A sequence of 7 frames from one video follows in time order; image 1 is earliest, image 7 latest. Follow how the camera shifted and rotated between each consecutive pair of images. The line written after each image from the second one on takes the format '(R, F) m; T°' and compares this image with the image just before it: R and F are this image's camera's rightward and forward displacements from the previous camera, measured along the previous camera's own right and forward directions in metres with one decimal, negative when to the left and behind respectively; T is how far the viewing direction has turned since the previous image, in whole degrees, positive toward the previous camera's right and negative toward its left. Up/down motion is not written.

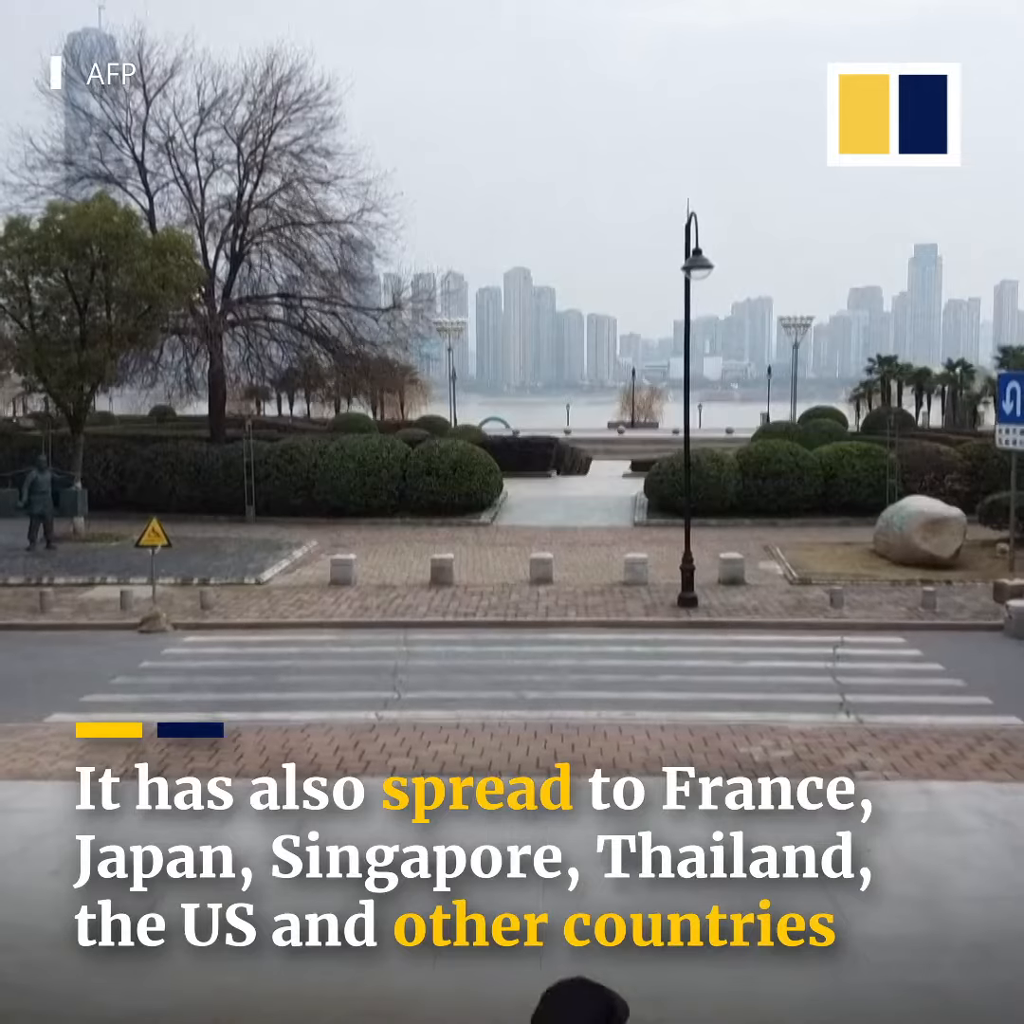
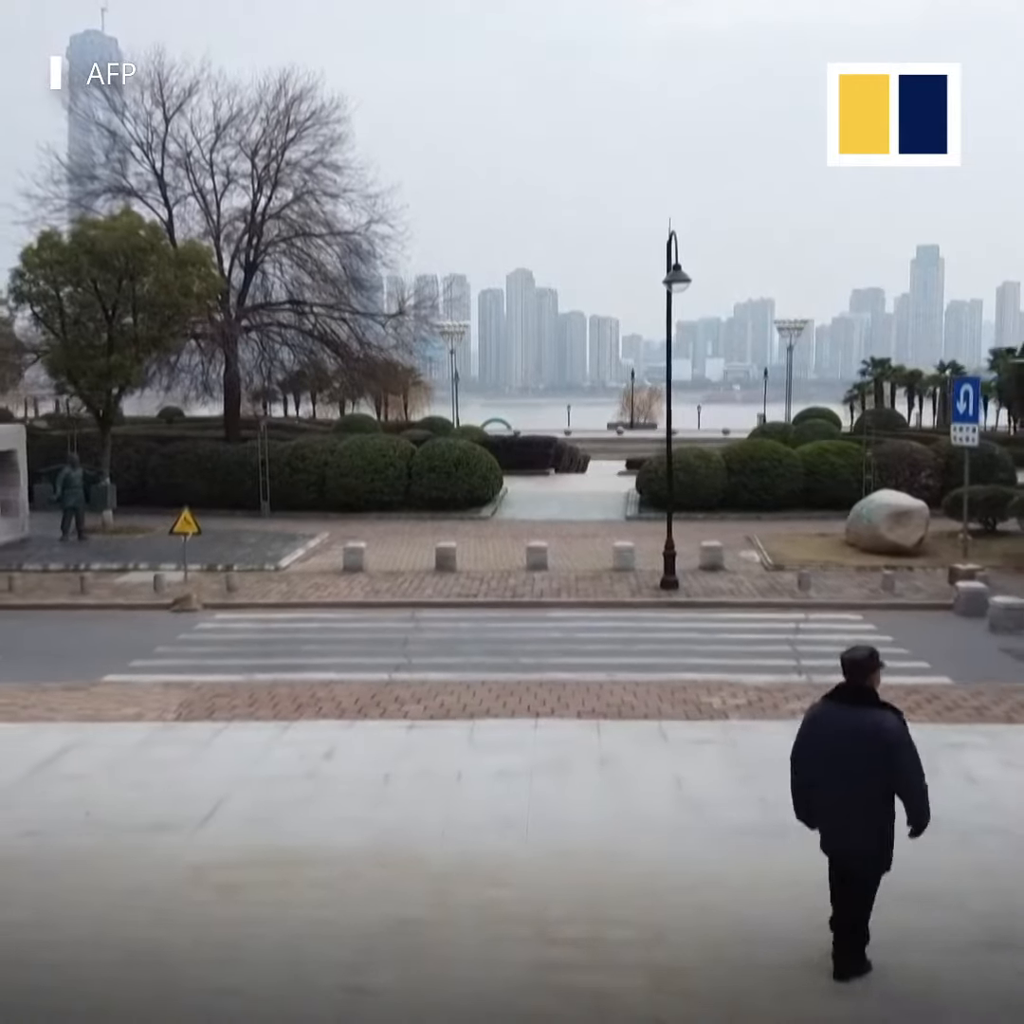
(+0.1, -1.5) m; 0°
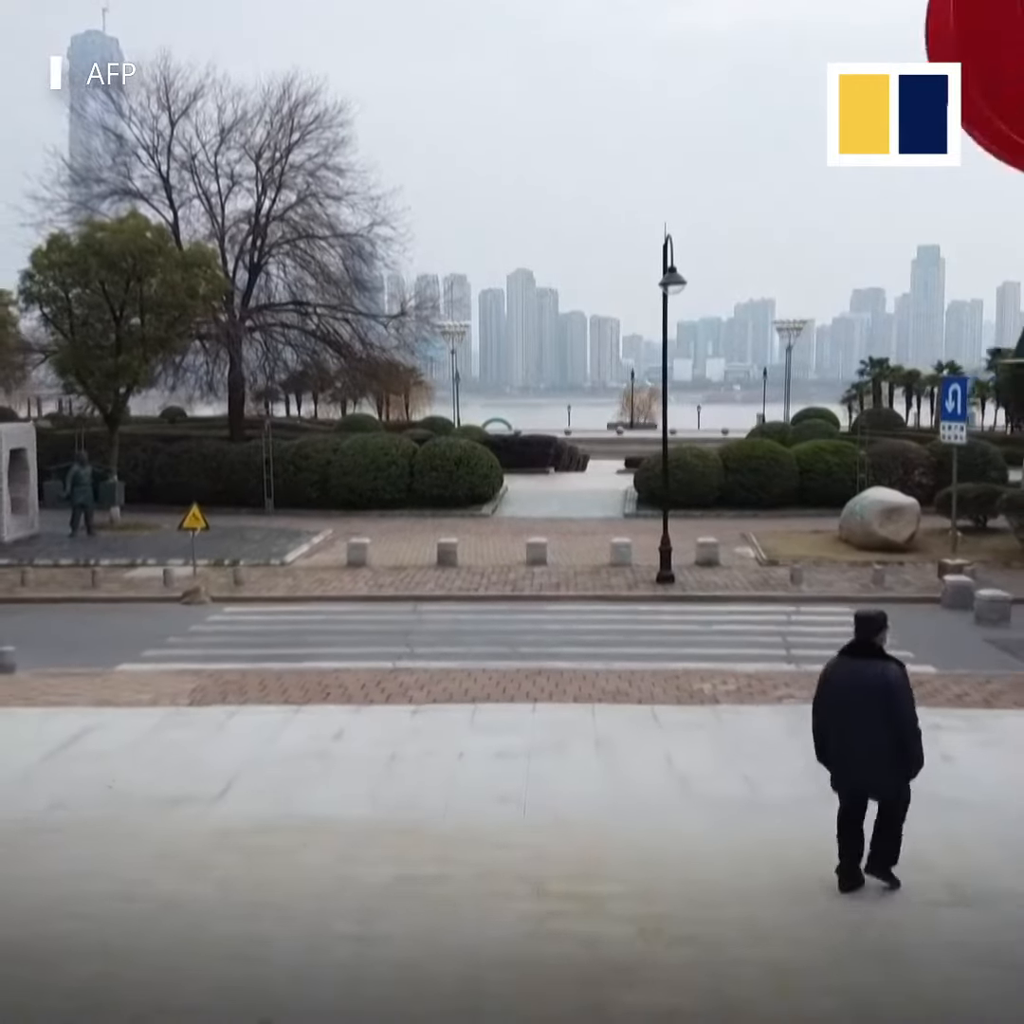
(0.0, -0.4) m; 0°
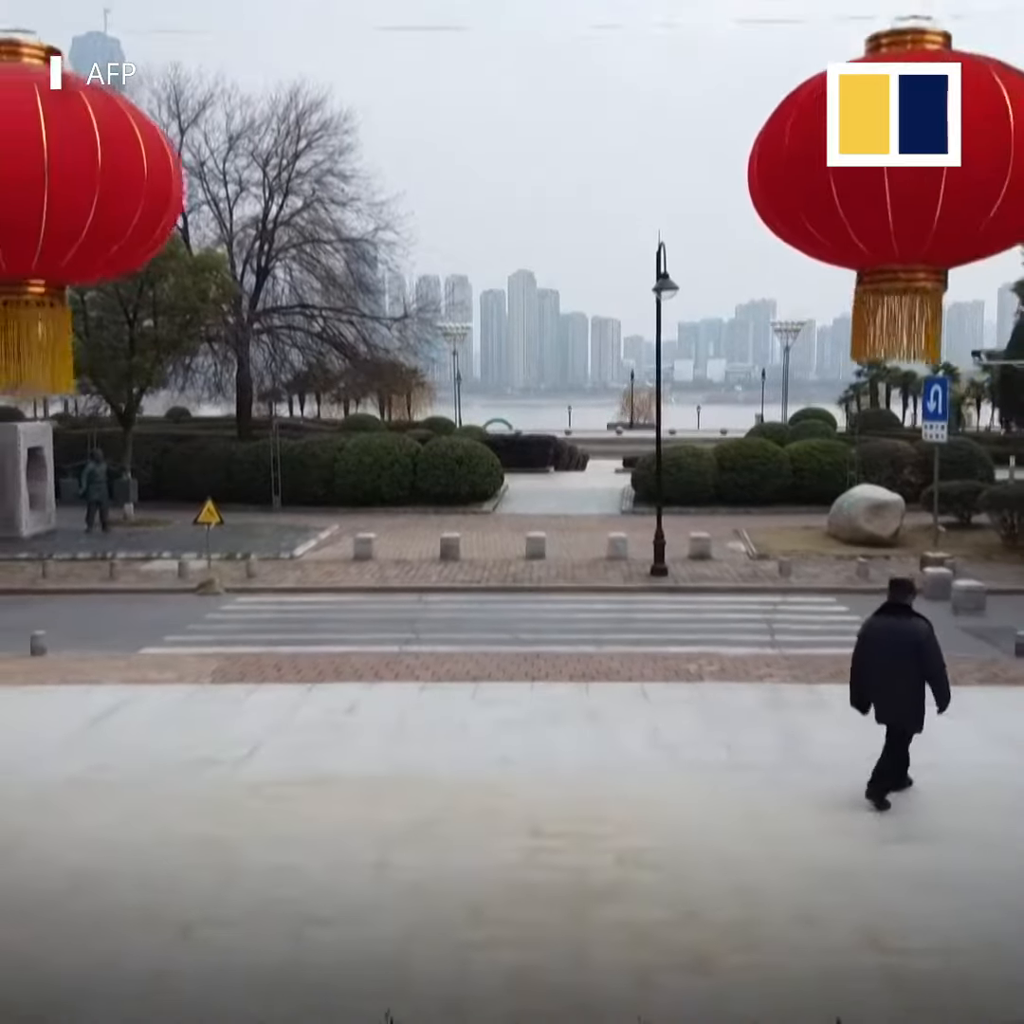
(0.0, -0.8) m; 0°
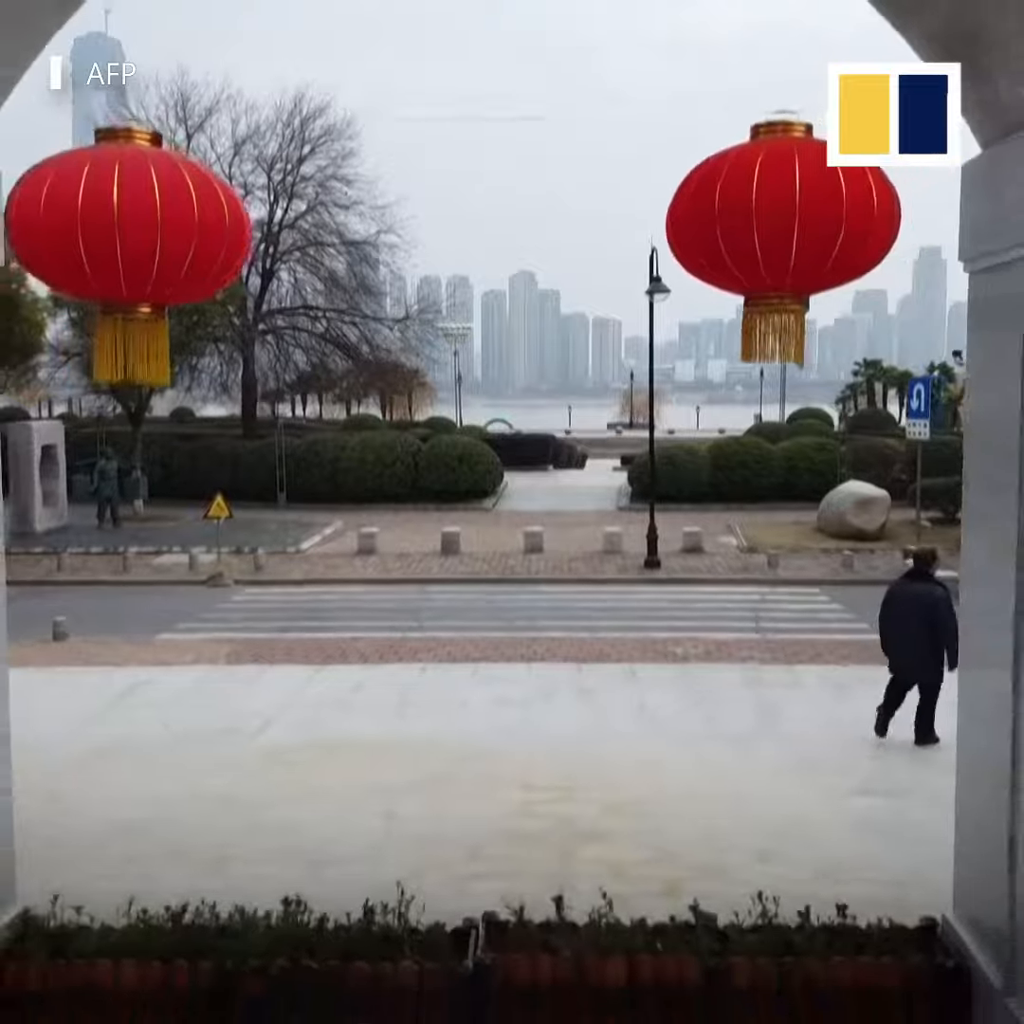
(0.0, -0.7) m; 0°
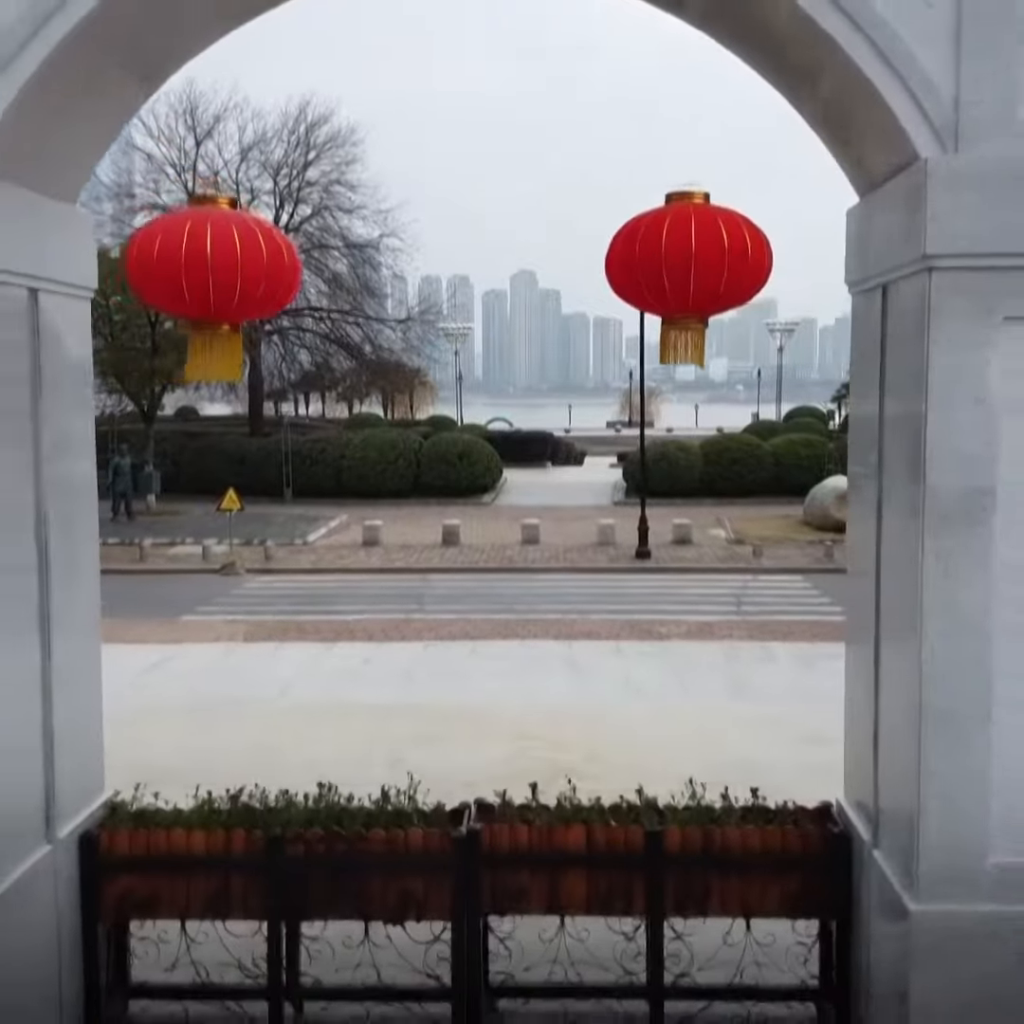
(+0.1, -0.9) m; 0°
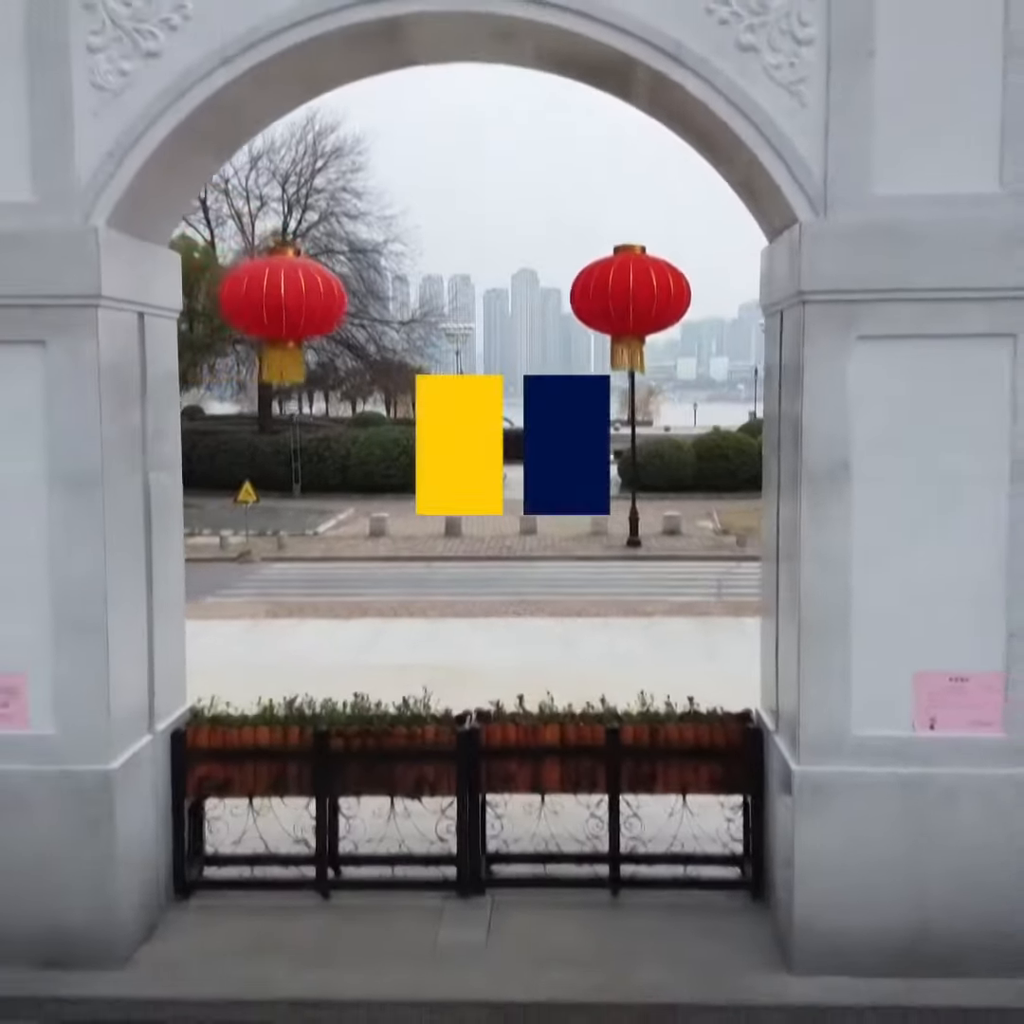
(0.0, -1.3) m; 0°
